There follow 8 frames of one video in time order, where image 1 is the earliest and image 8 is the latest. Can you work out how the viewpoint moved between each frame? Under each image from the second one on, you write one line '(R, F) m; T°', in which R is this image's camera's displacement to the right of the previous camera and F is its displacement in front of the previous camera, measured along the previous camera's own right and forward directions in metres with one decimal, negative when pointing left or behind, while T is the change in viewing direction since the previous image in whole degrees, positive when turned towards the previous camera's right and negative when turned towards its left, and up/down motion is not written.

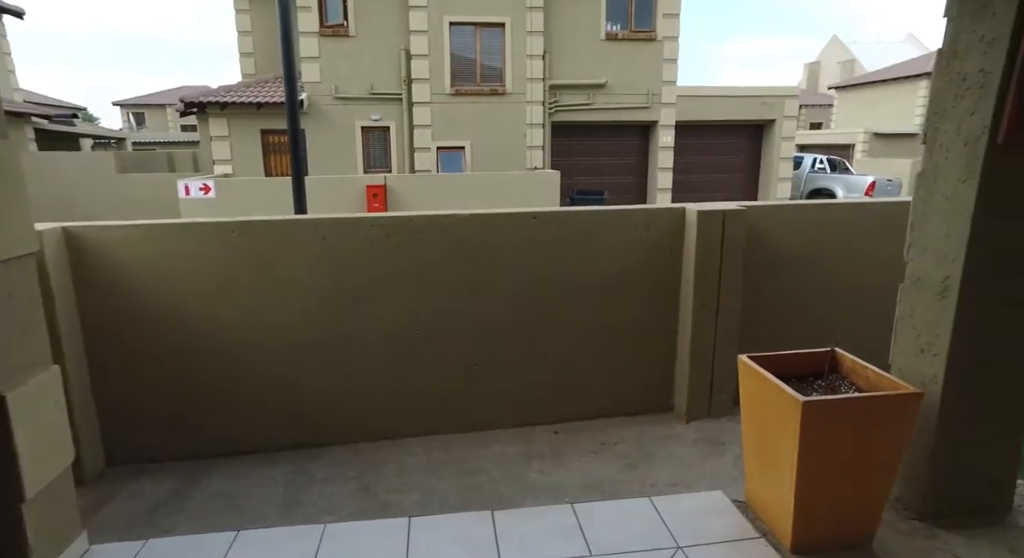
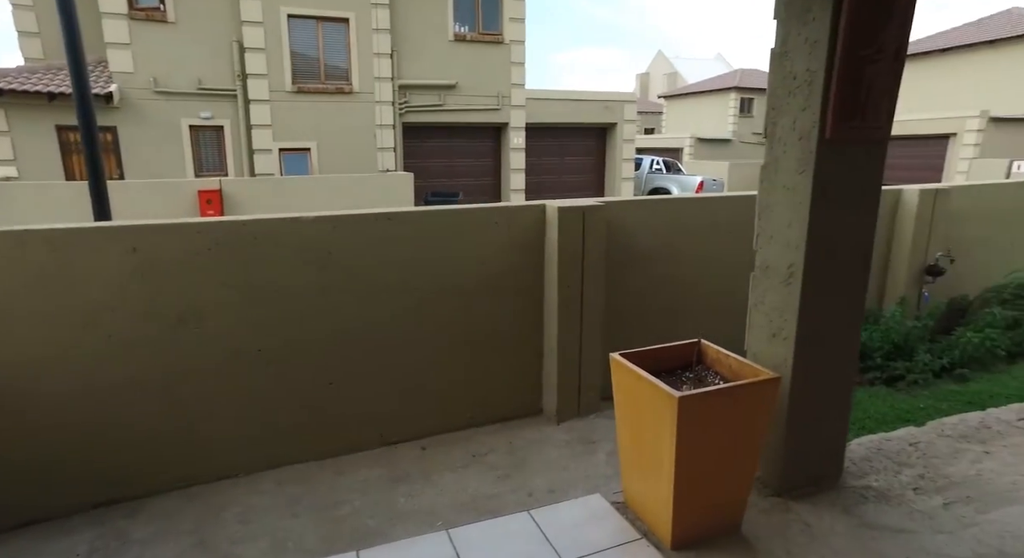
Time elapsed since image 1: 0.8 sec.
(0.0, +0.2) m; +14°
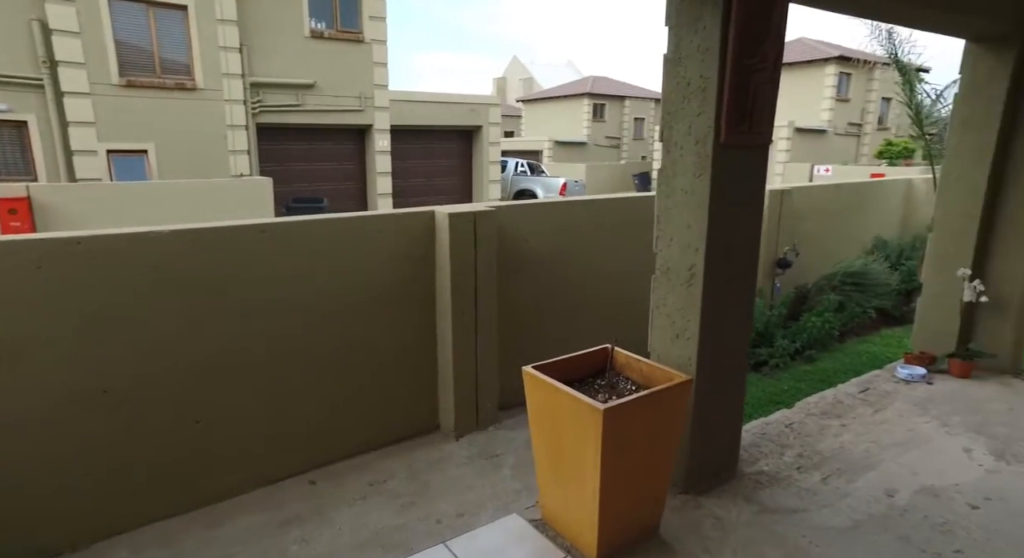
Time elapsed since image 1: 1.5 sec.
(-0.1, +0.1) m; +13°
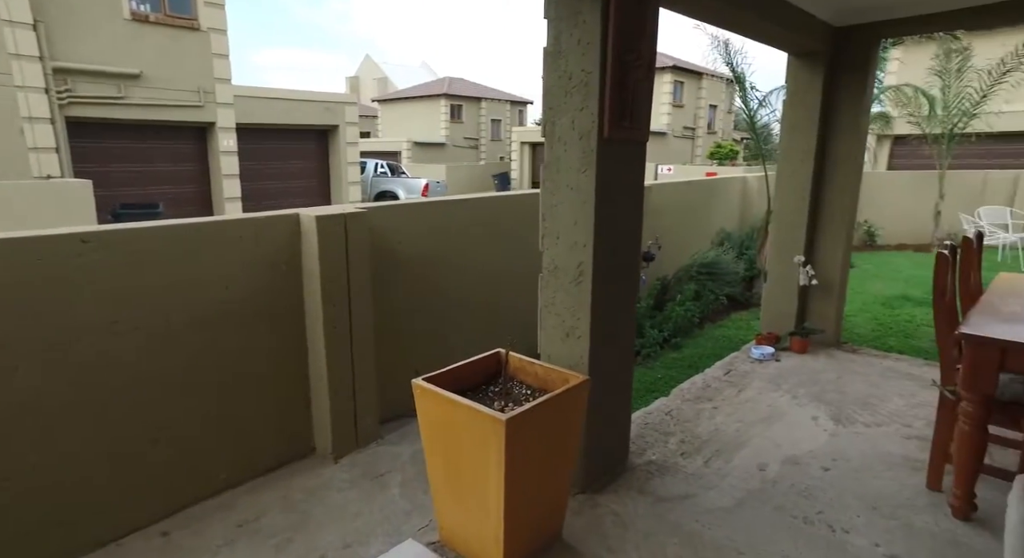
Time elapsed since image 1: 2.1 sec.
(-0.1, +0.1) m; +13°
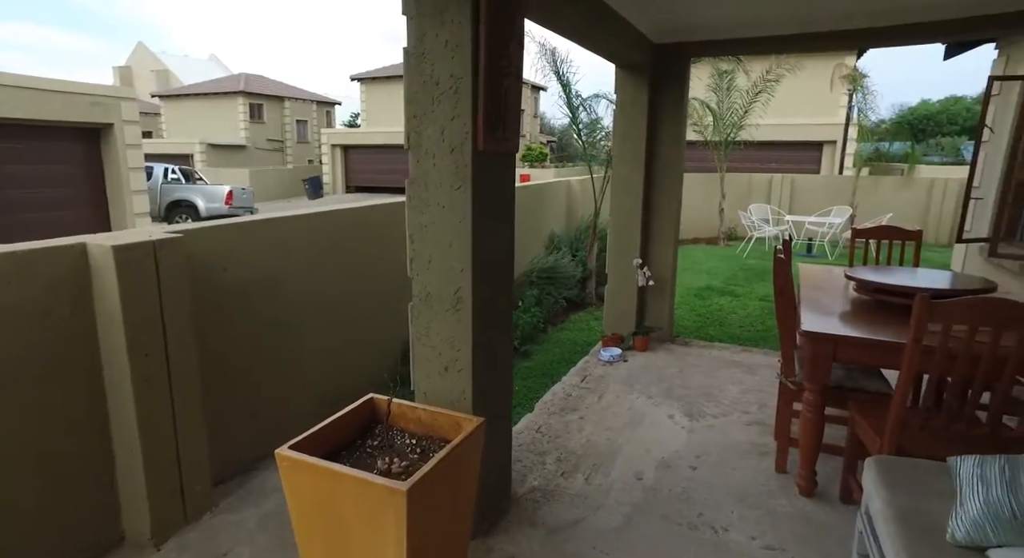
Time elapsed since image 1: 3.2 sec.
(-0.2, +0.2) m; +17°
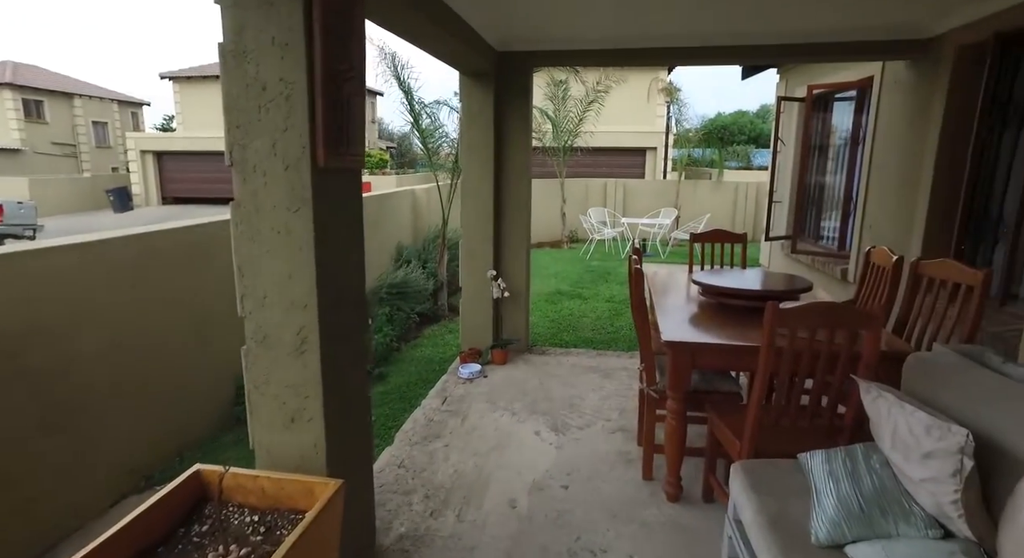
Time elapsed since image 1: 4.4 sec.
(0.0, +0.2) m; +15°
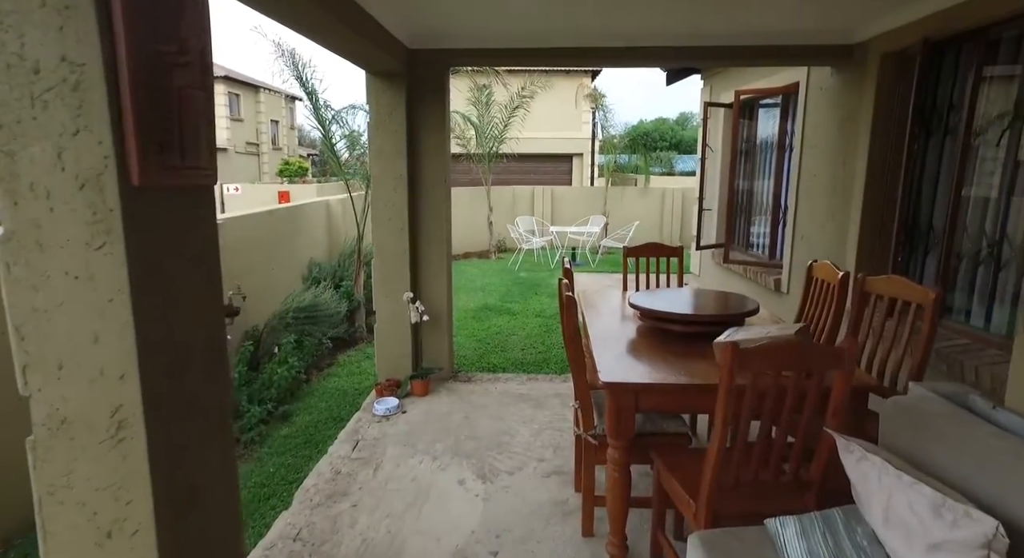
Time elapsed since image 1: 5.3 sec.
(+0.1, +0.4) m; +7°
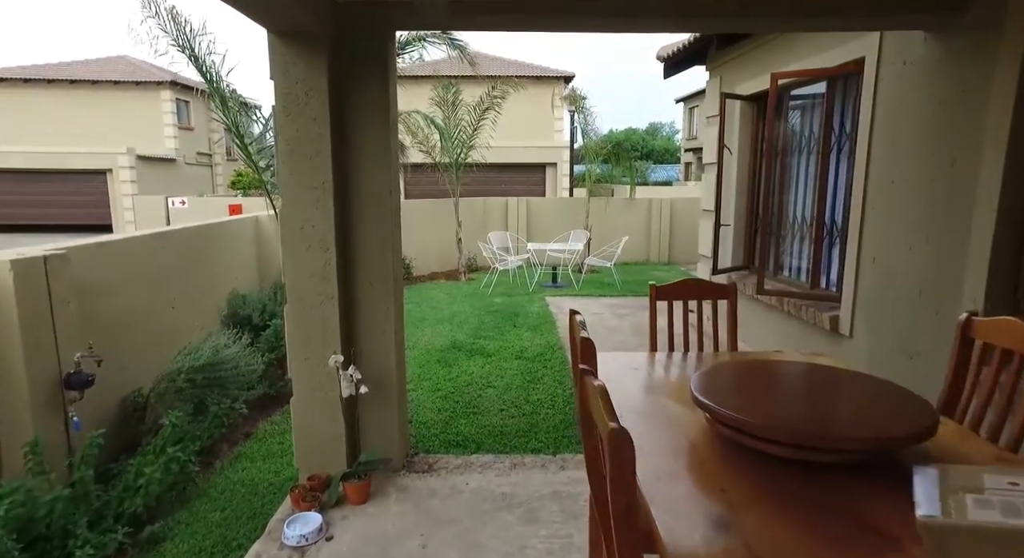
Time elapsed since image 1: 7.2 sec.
(0.0, +1.1) m; +3°
